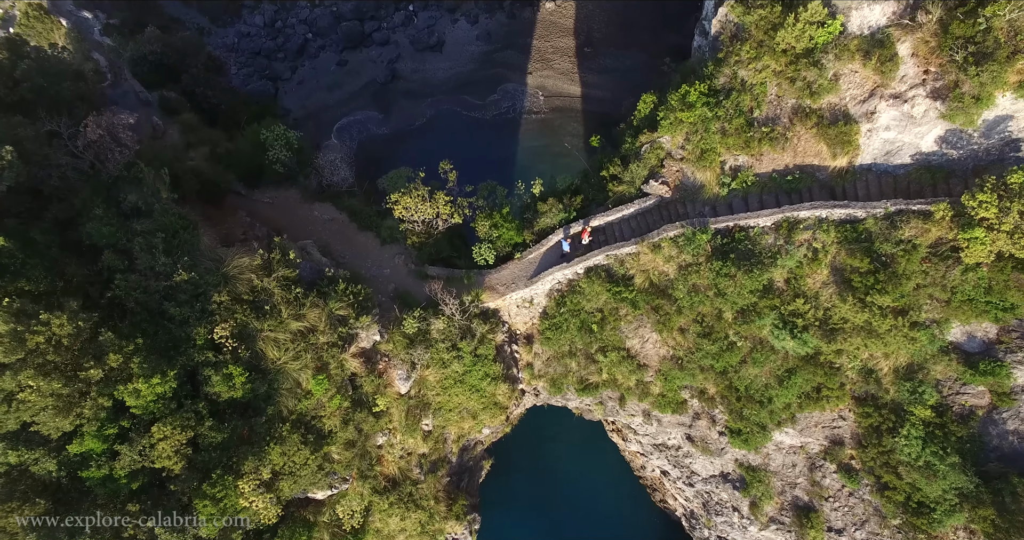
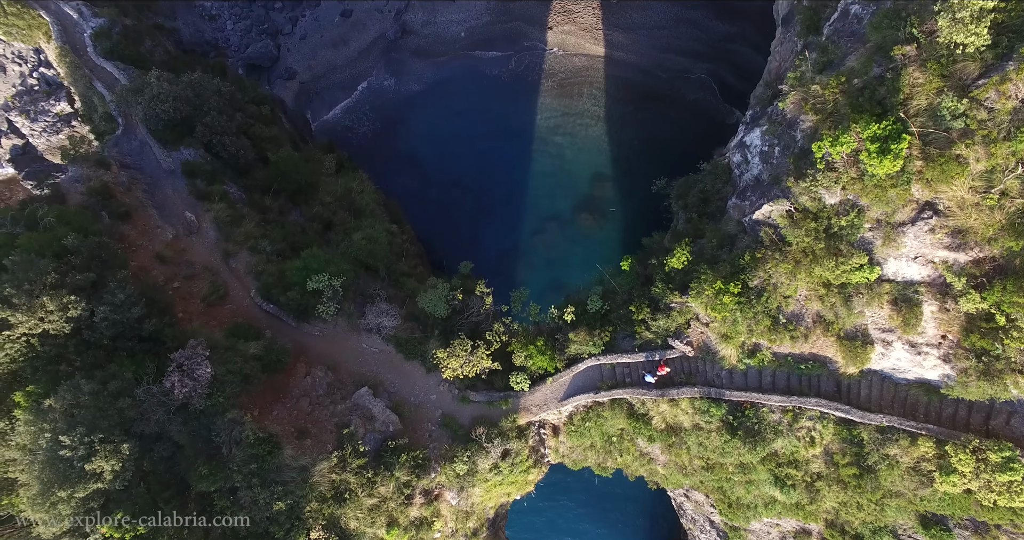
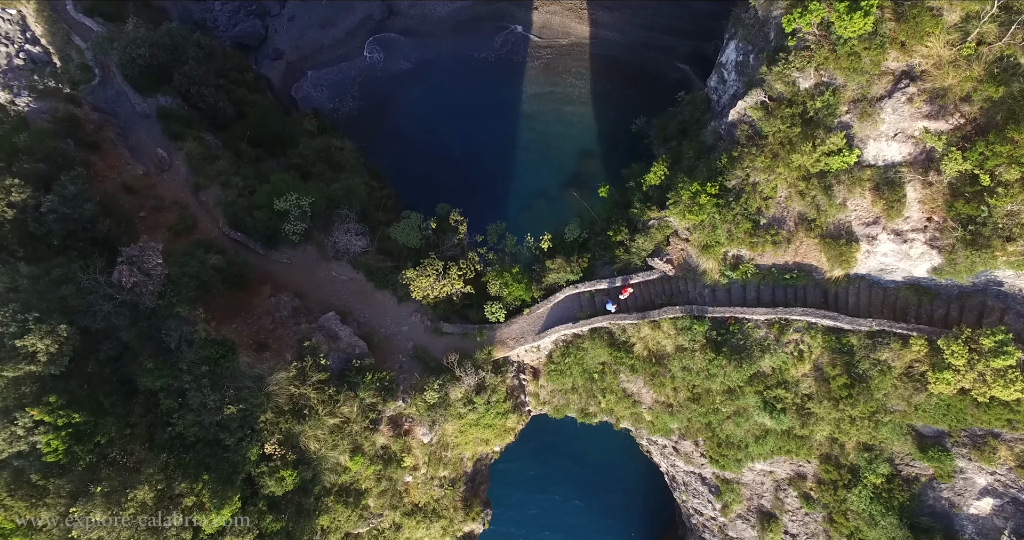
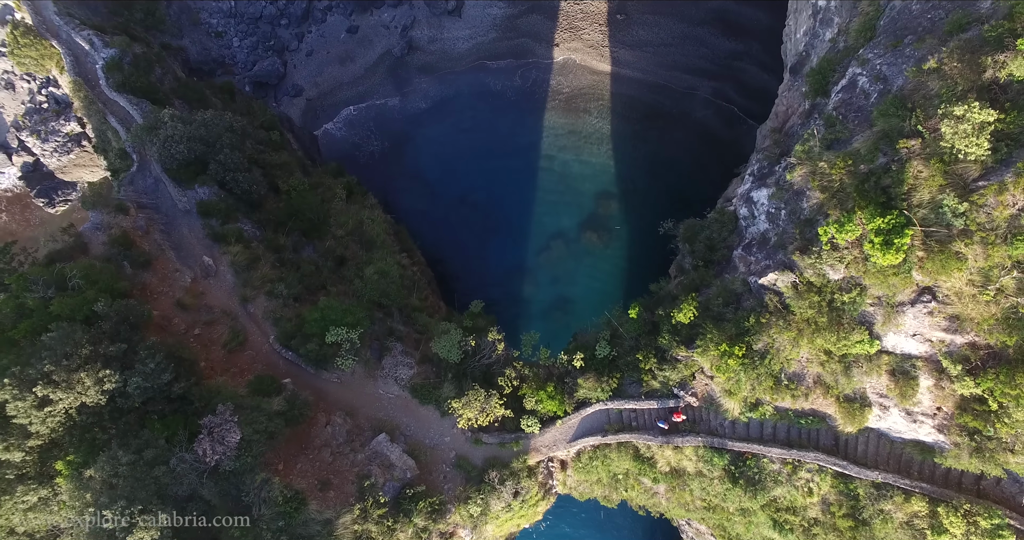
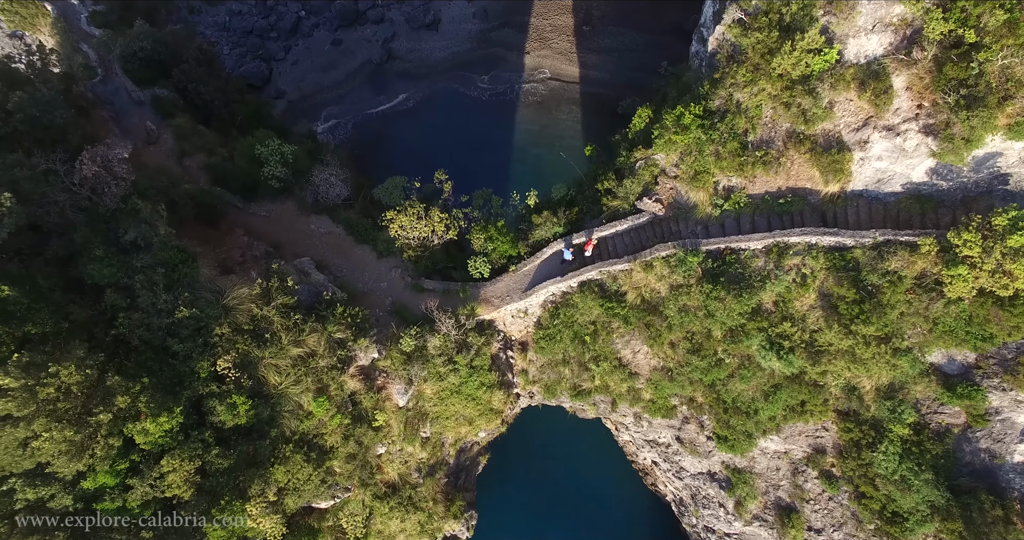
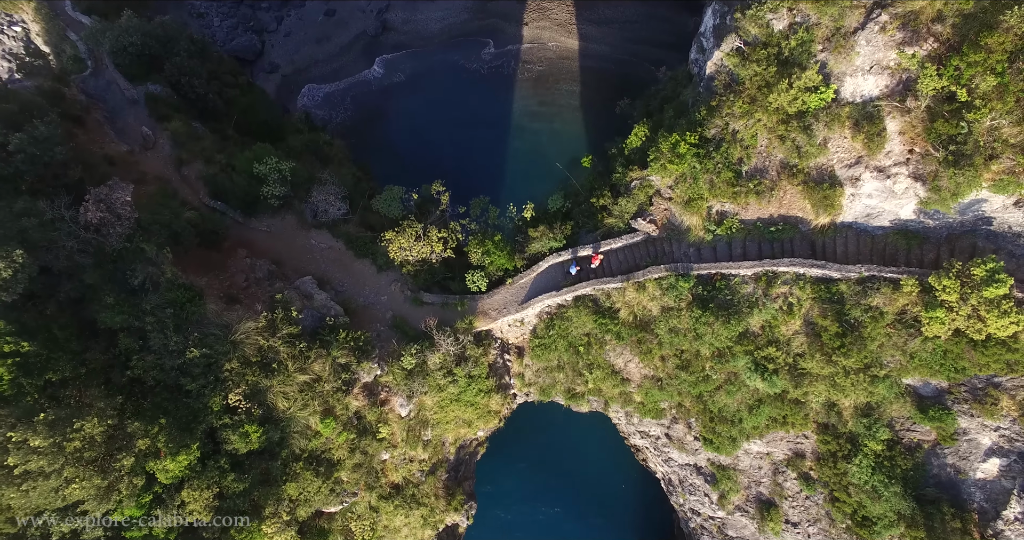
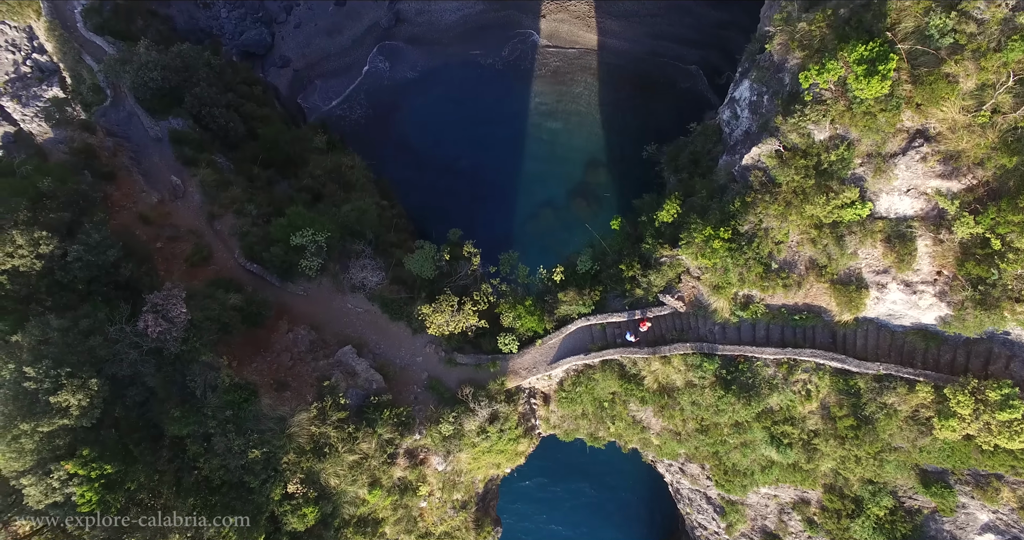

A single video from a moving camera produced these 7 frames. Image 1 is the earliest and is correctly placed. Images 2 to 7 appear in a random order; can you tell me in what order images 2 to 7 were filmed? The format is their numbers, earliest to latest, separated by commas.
5, 6, 3, 7, 2, 4
